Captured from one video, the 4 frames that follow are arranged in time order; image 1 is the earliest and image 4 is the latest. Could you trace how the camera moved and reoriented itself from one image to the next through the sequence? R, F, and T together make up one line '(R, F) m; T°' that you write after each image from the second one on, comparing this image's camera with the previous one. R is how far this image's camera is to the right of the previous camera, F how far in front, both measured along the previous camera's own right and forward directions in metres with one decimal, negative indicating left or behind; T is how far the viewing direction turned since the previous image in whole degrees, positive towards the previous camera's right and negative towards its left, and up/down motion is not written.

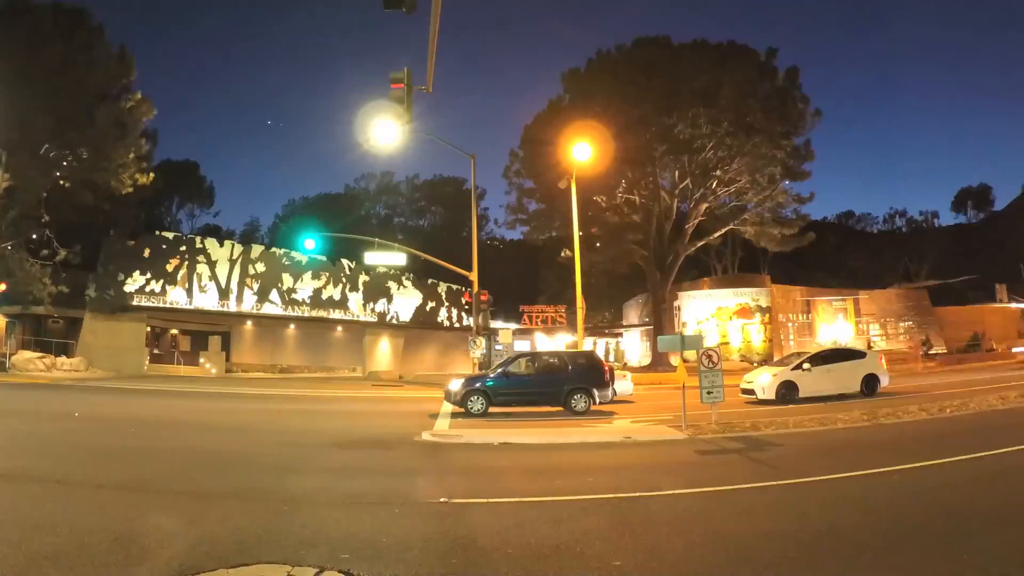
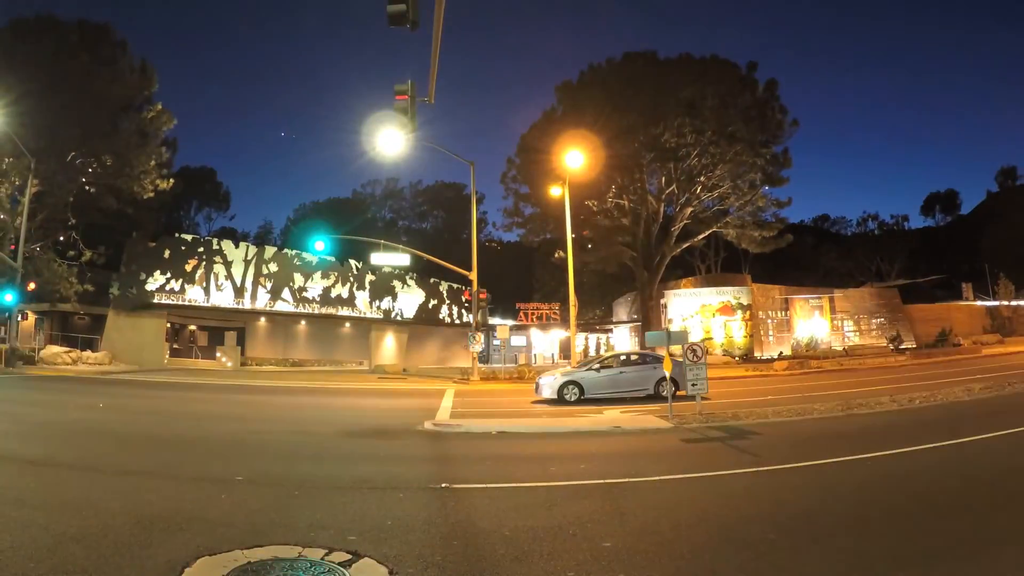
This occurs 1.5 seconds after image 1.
(+0.1, -1.2) m; 0°
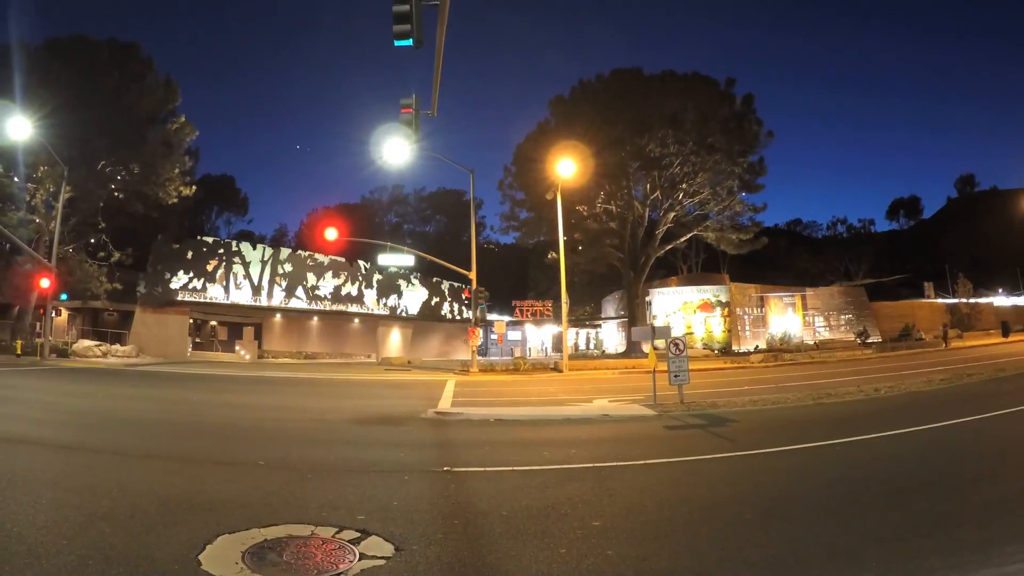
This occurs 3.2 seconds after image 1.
(+0.2, -1.6) m; 0°
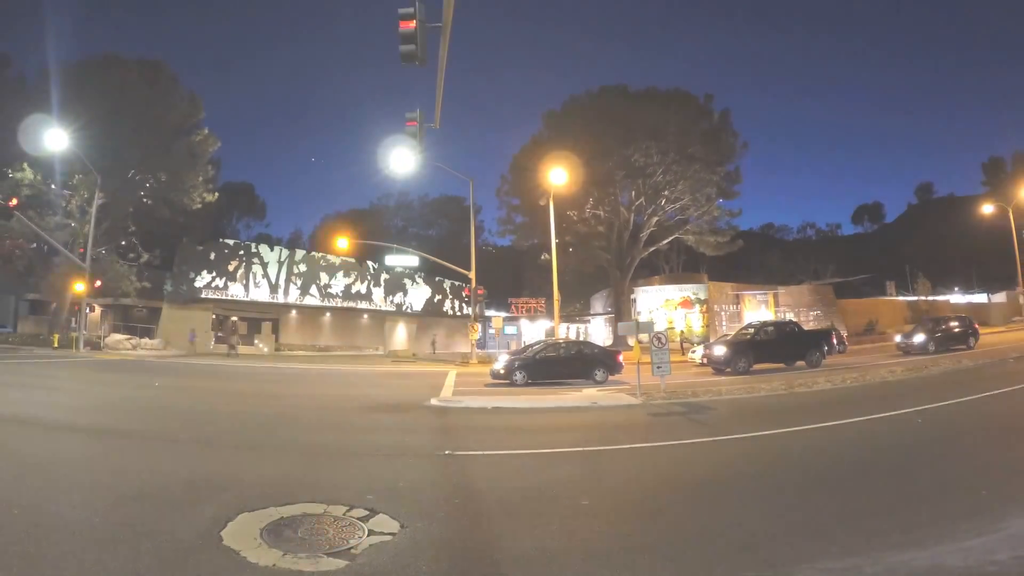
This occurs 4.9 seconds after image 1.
(+0.2, -1.8) m; 0°
